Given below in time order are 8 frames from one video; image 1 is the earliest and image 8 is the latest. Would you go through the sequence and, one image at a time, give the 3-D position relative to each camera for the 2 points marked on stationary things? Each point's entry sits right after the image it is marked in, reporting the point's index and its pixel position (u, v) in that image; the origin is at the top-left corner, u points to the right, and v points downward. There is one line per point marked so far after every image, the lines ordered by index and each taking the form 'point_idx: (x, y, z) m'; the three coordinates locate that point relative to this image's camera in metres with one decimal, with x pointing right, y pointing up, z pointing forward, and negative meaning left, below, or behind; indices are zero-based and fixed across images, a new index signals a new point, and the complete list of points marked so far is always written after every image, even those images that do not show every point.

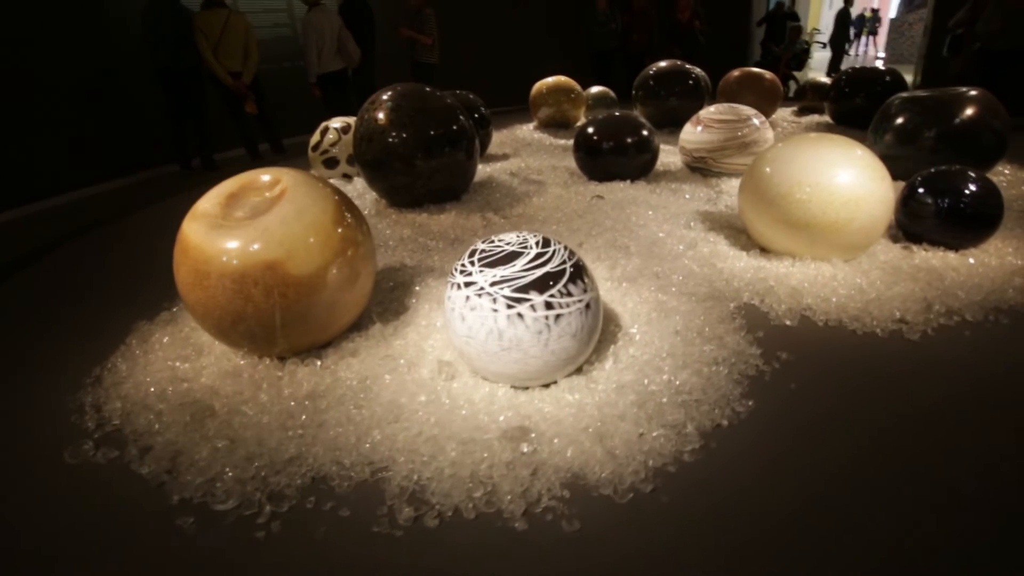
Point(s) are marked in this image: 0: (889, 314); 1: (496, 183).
0: (+1.7, -0.1, +2.1) m
1: (-0.2, +0.9, +4.1) m
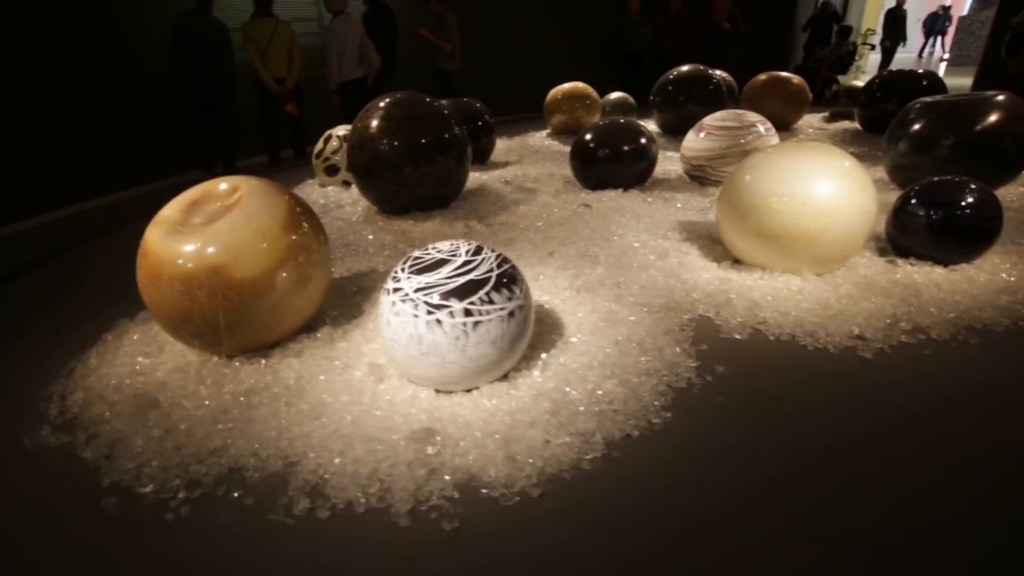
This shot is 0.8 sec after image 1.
0: (+1.4, -0.2, +2.0) m
1: (-0.2, +0.9, +4.2) m
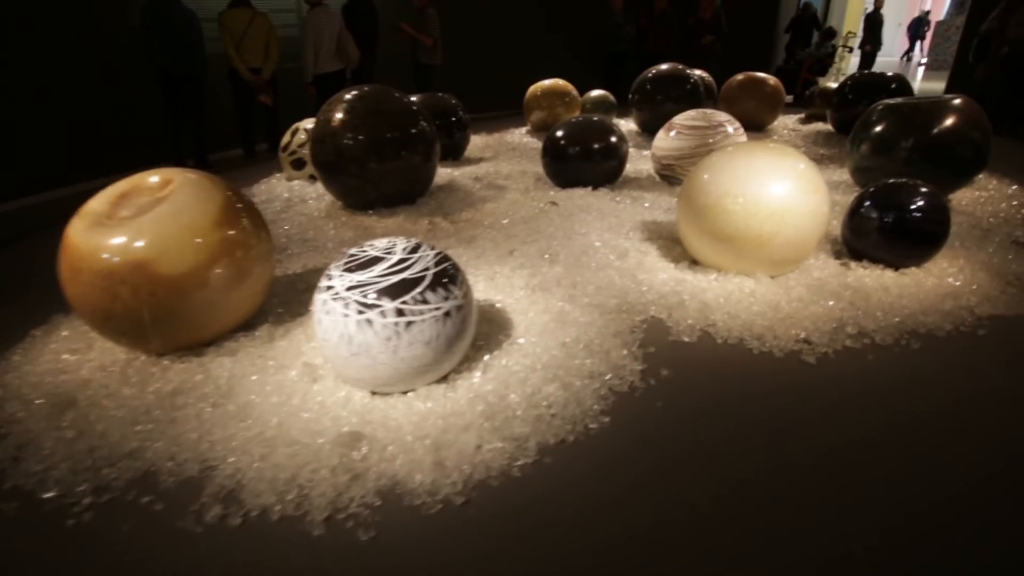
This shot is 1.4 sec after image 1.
0: (+1.2, -0.2, +2.0) m
1: (-0.5, +0.9, +4.1) m
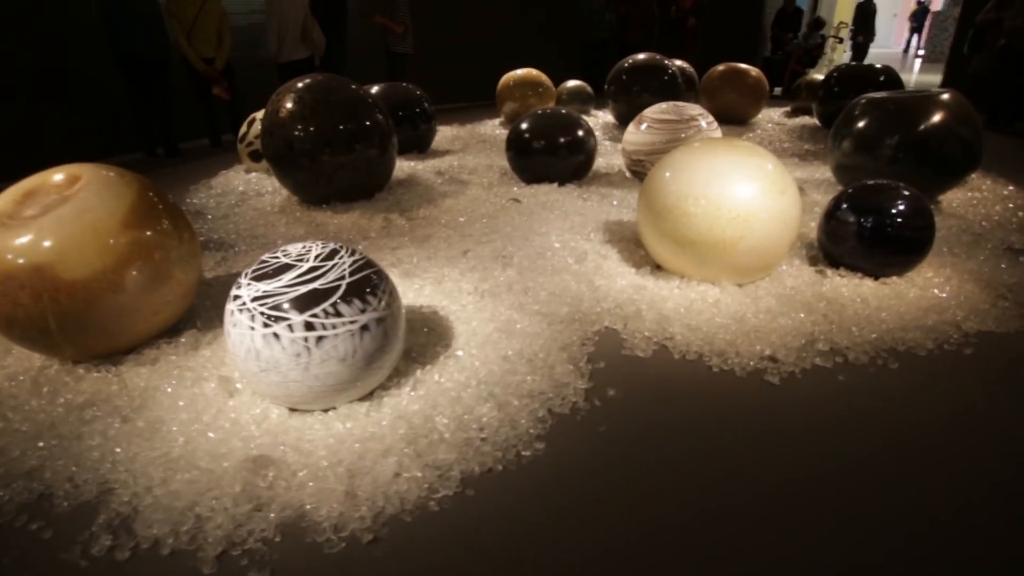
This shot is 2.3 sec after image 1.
0: (+1.0, -0.2, +1.9) m
1: (-0.8, +0.9, +3.9) m
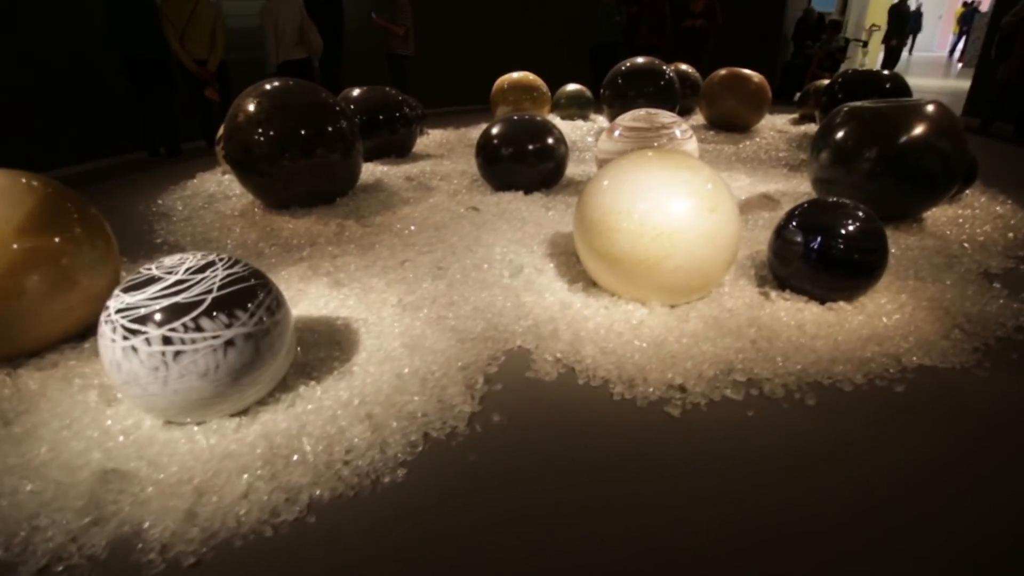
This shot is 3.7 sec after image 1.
0: (+0.6, -0.3, +1.8) m
1: (-1.0, +0.8, +3.9) m
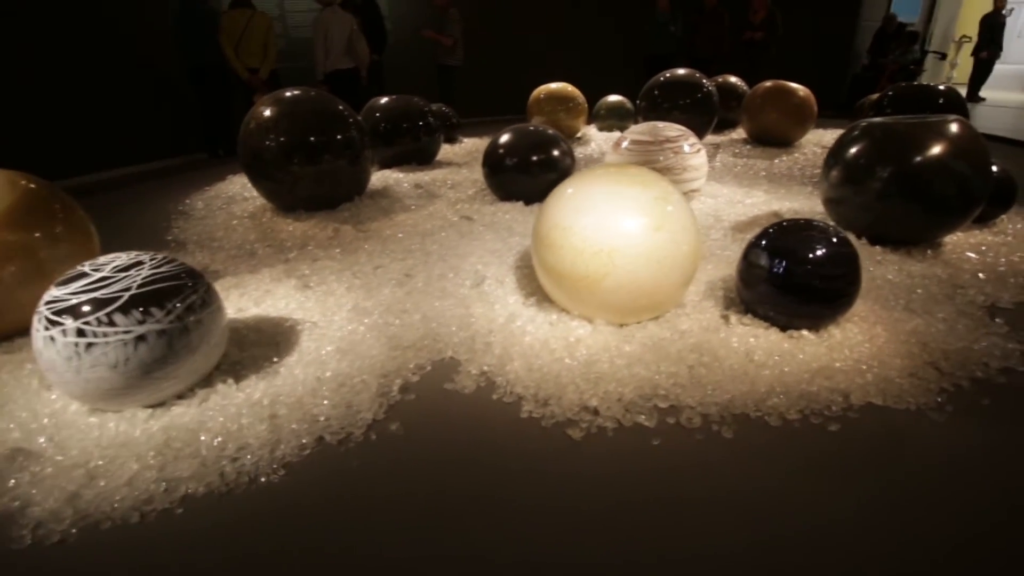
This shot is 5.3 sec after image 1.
0: (+0.3, -0.4, +1.7) m
1: (-1.0, +0.8, +4.0) m
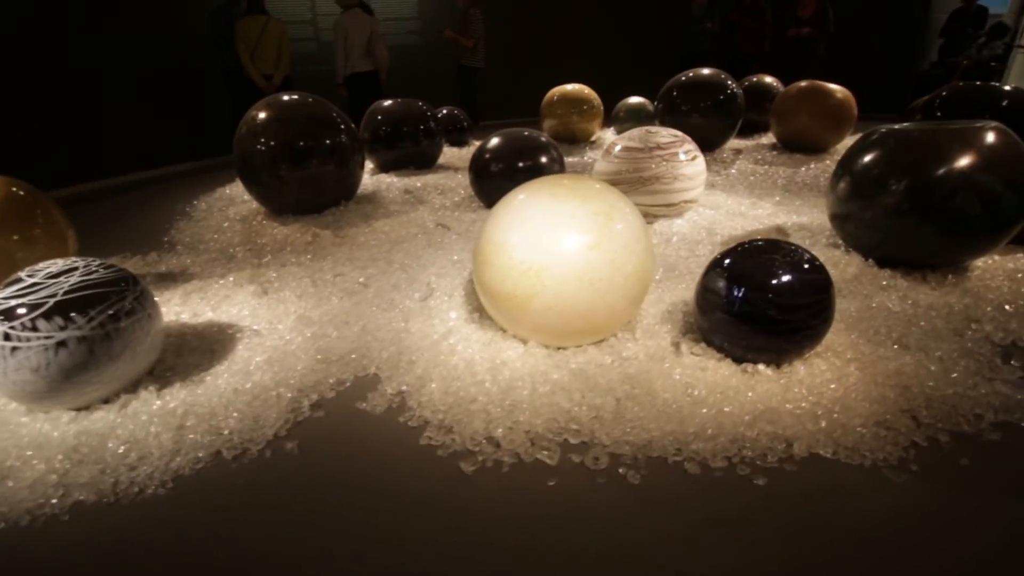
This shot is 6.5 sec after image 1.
0: (-0.1, -0.5, +1.6) m
1: (-1.1, +0.8, +4.0) m
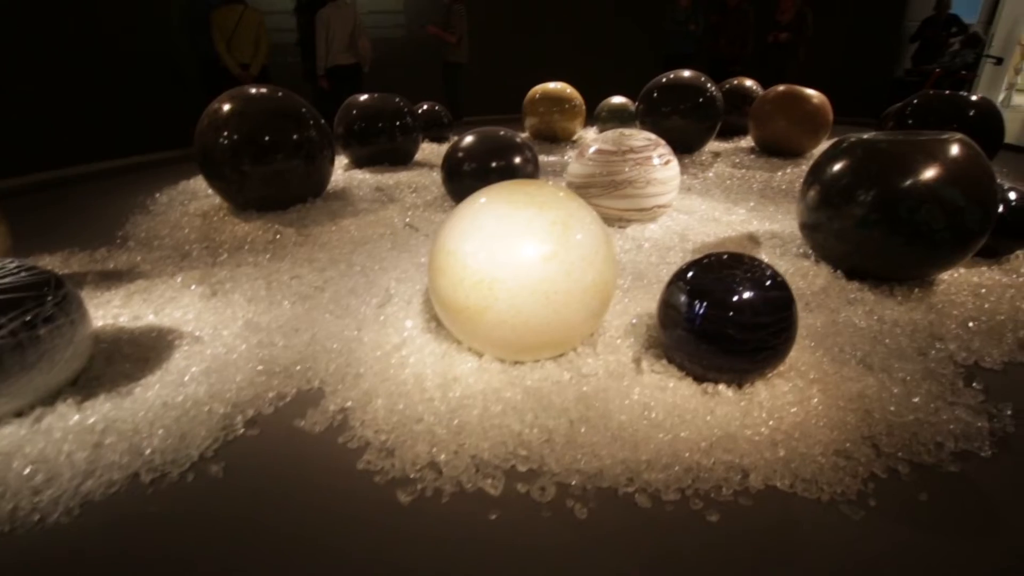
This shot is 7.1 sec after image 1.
0: (-0.2, -0.5, +1.5) m
1: (-1.3, +0.8, +3.9) m
